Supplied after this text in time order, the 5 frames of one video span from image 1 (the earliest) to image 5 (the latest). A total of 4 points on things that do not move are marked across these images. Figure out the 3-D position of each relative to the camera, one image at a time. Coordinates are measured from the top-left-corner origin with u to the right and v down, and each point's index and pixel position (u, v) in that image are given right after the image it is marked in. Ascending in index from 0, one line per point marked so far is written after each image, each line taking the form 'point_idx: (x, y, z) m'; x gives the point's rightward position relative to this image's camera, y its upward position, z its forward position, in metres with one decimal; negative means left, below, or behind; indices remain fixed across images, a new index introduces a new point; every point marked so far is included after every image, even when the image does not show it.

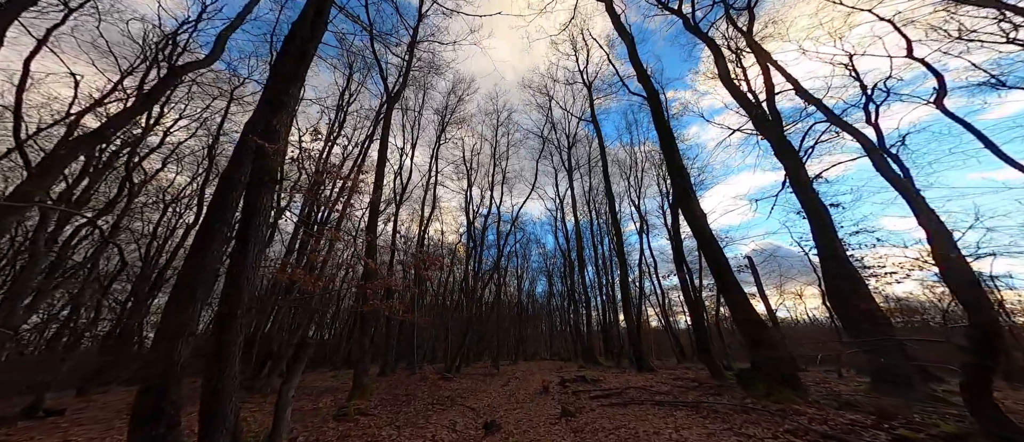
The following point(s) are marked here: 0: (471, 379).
0: (-2.2, -8.3, +15.6) m
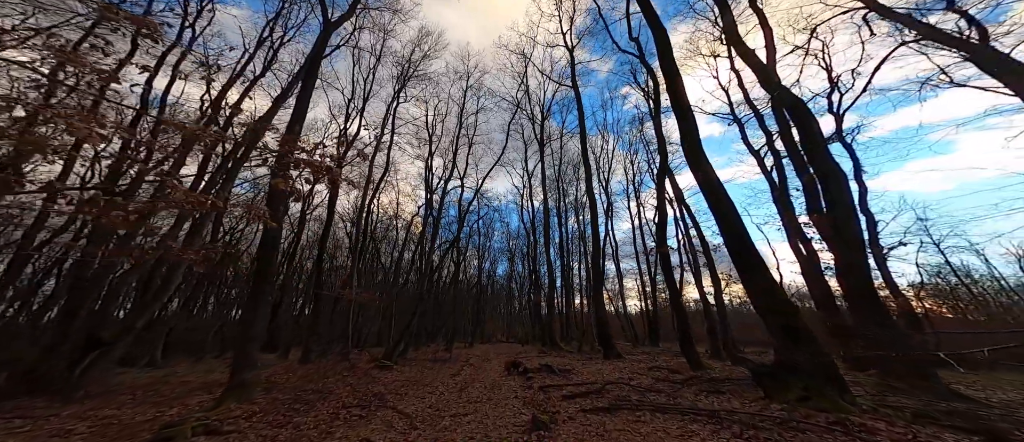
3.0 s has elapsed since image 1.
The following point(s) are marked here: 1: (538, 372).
0: (-4.3, -6.4, +13.2) m
1: (+0.9, -5.3, +10.4) m
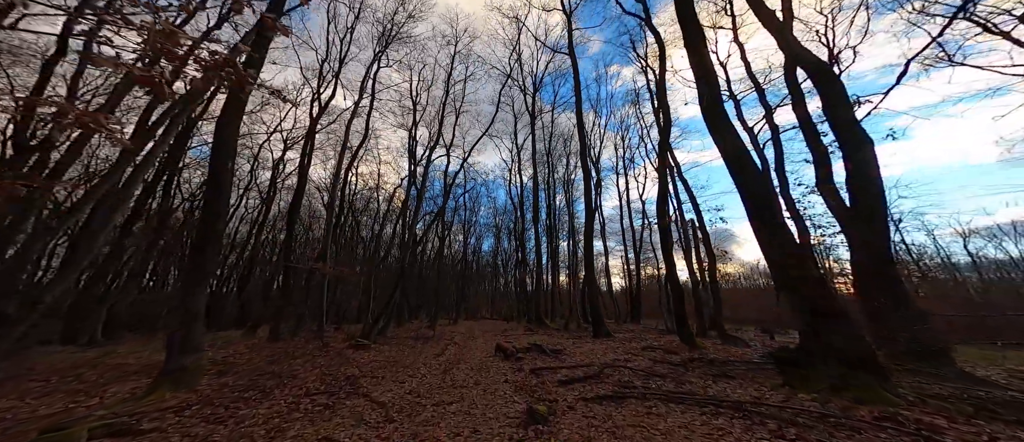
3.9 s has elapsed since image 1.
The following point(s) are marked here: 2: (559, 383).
0: (-4.8, -5.1, +12.4) m
1: (+0.5, -4.3, +9.8) m
2: (+1.0, -3.5, +6.5) m
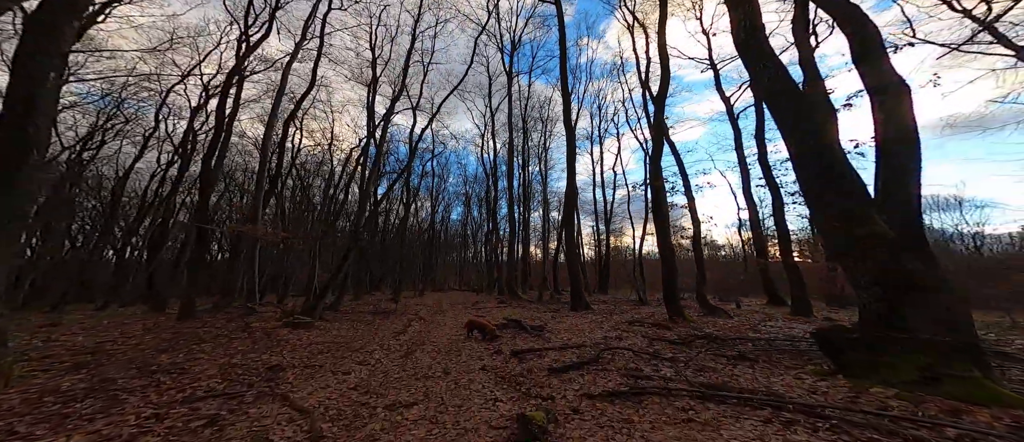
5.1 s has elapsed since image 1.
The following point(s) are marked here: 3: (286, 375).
0: (-5.8, -3.6, +10.6) m
1: (-0.2, -3.1, +8.4) m
2: (+0.6, -2.6, +5.2) m
3: (-3.8, -2.6, +5.1) m
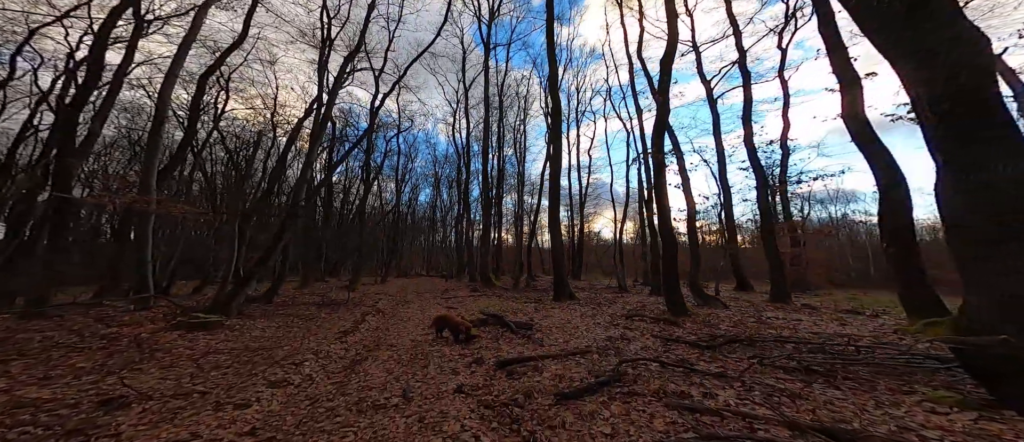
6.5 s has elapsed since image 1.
0: (-6.4, -2.7, +8.3) m
1: (-0.6, -2.4, +6.7) m
2: (+0.6, -2.1, +3.6) m
3: (-3.9, -2.0, +3.1) m
